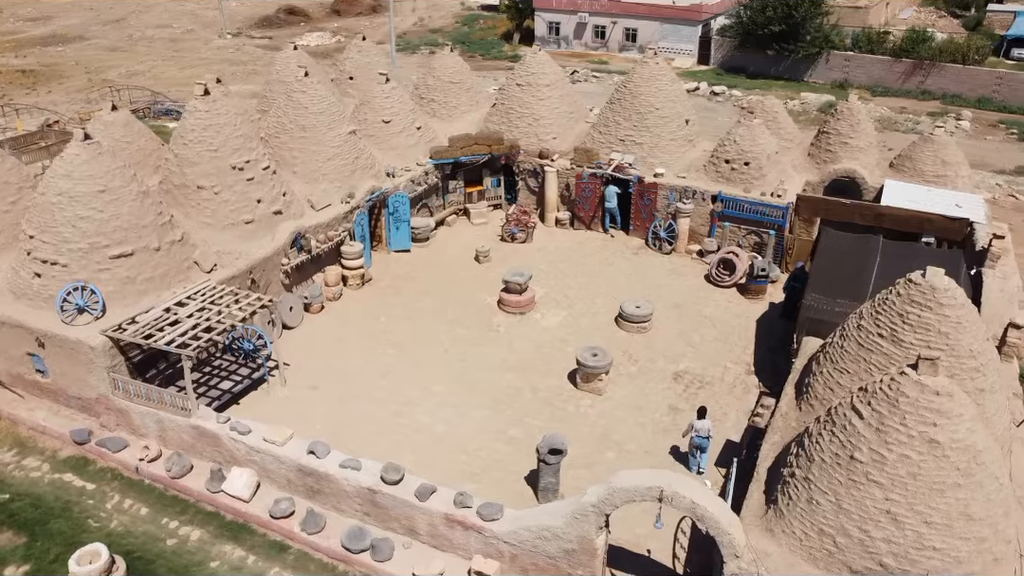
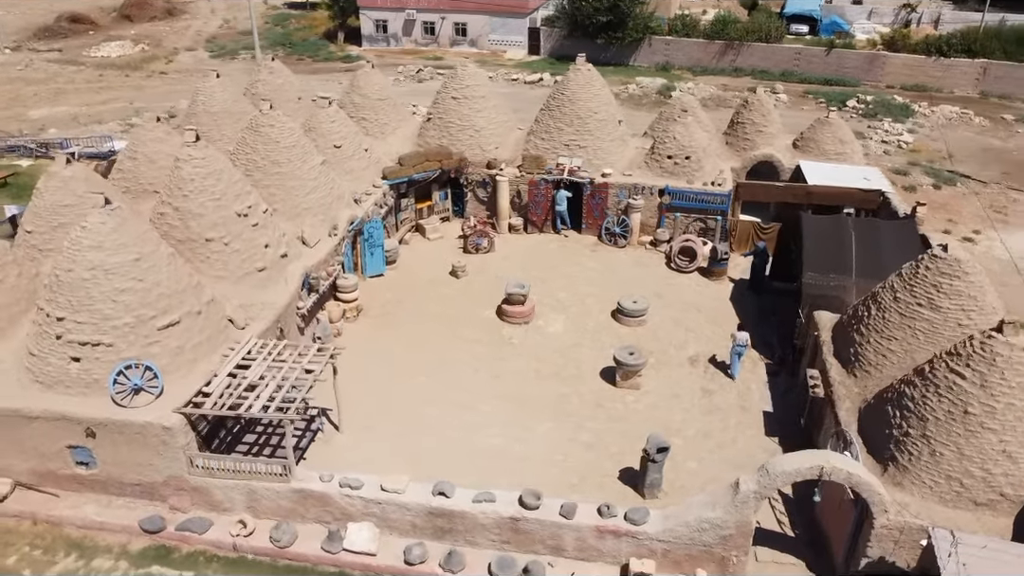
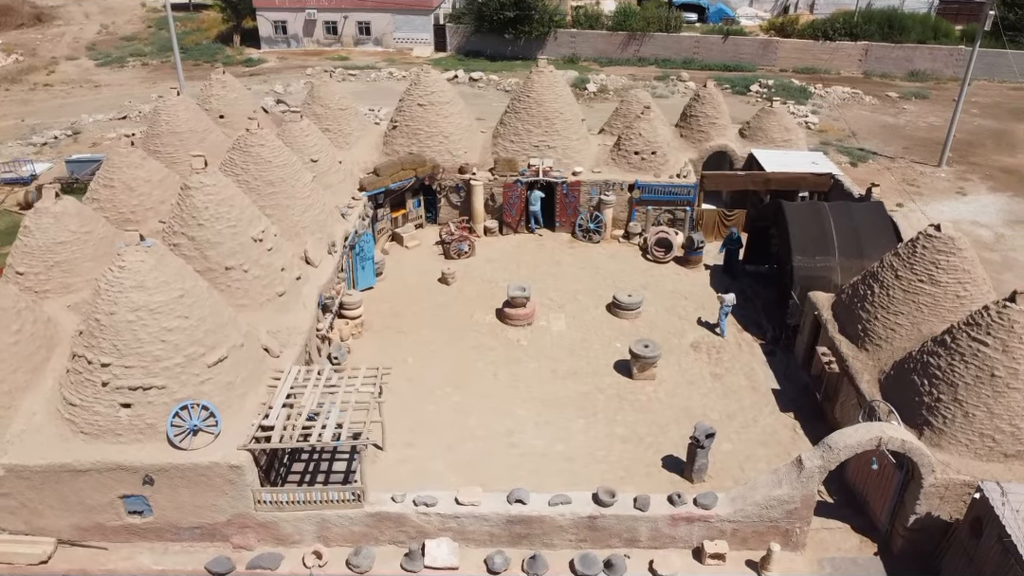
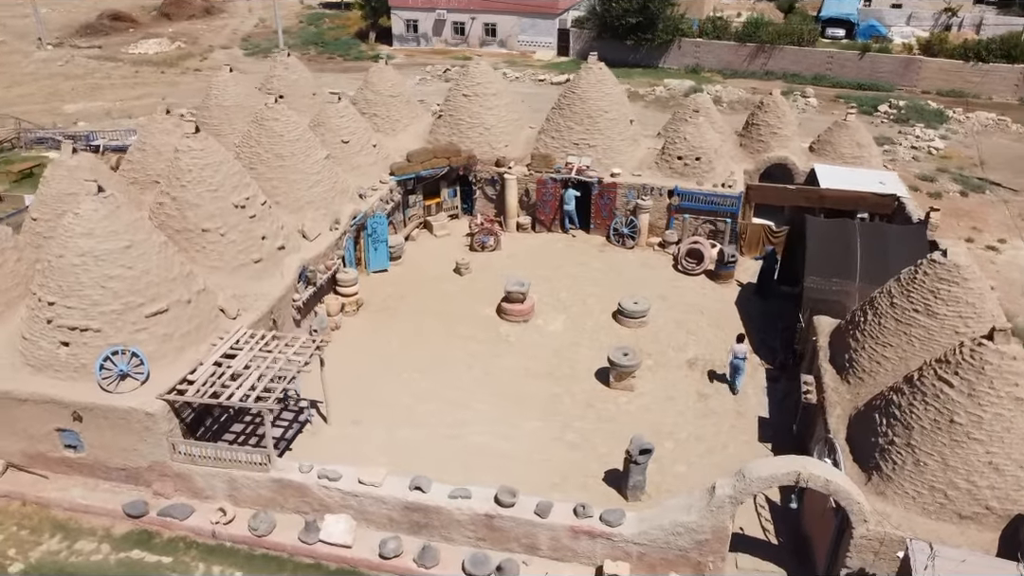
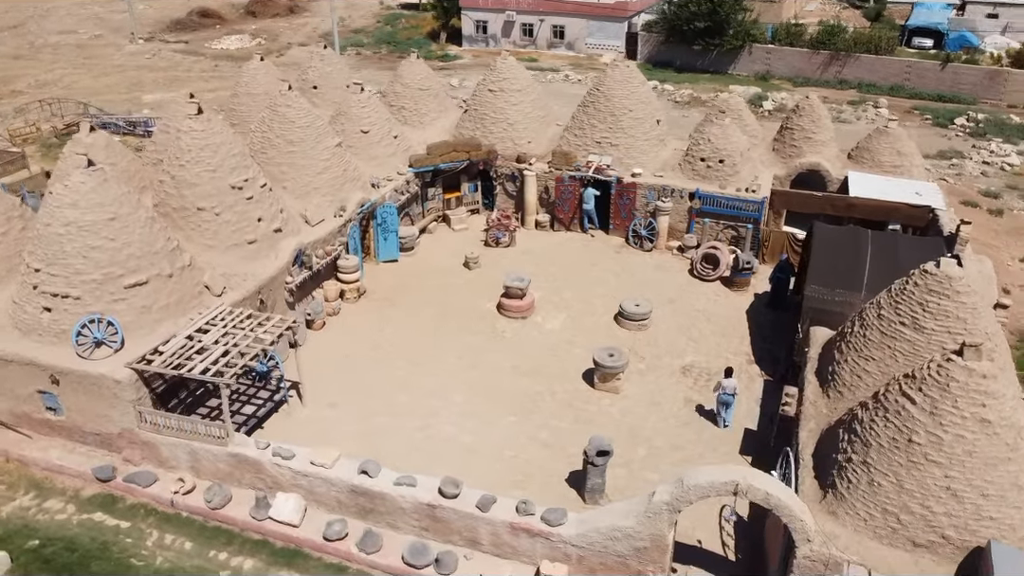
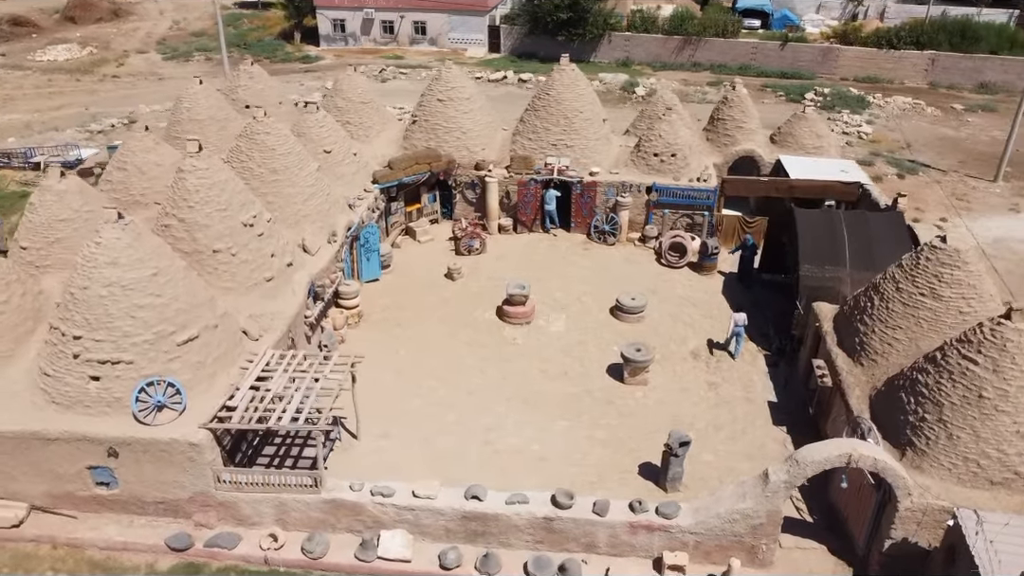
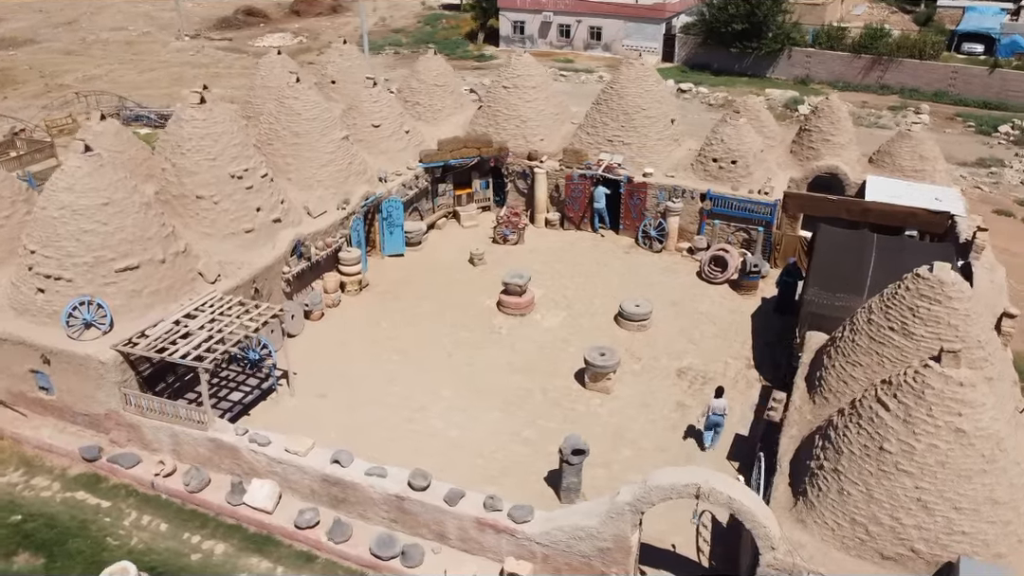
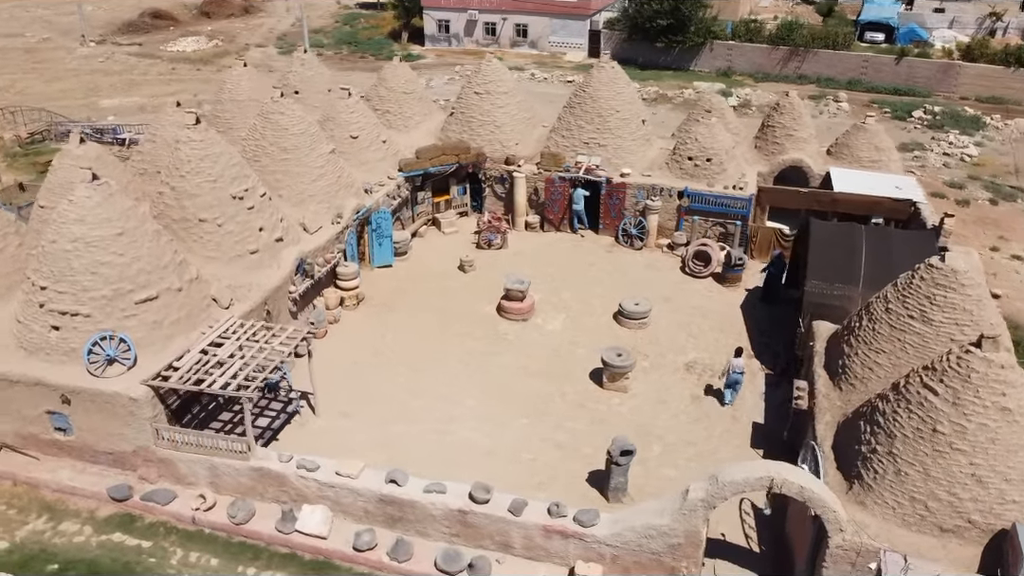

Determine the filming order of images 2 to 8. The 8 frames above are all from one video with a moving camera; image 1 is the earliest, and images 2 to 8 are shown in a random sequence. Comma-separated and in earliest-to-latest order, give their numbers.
7, 5, 8, 4, 2, 6, 3
